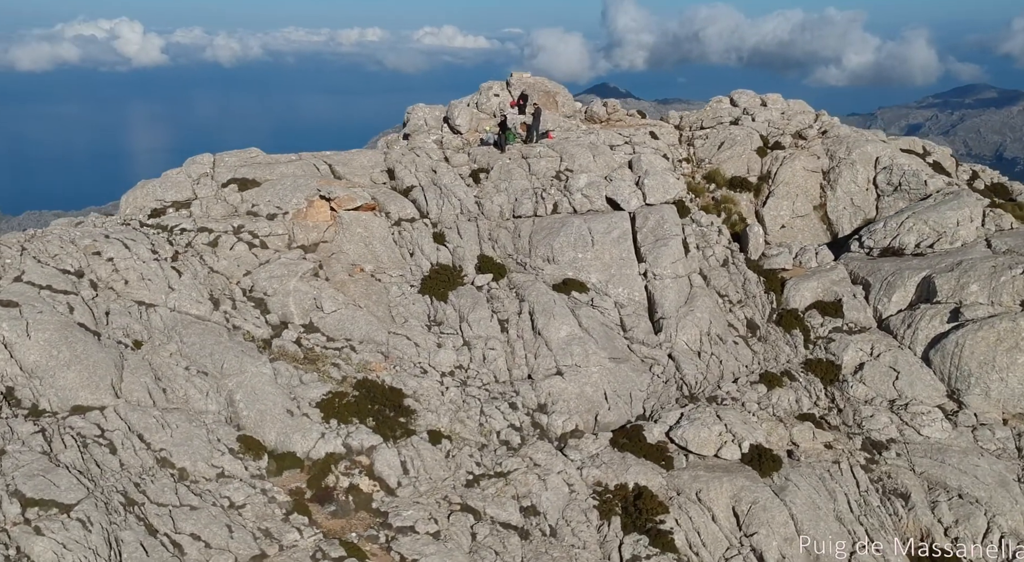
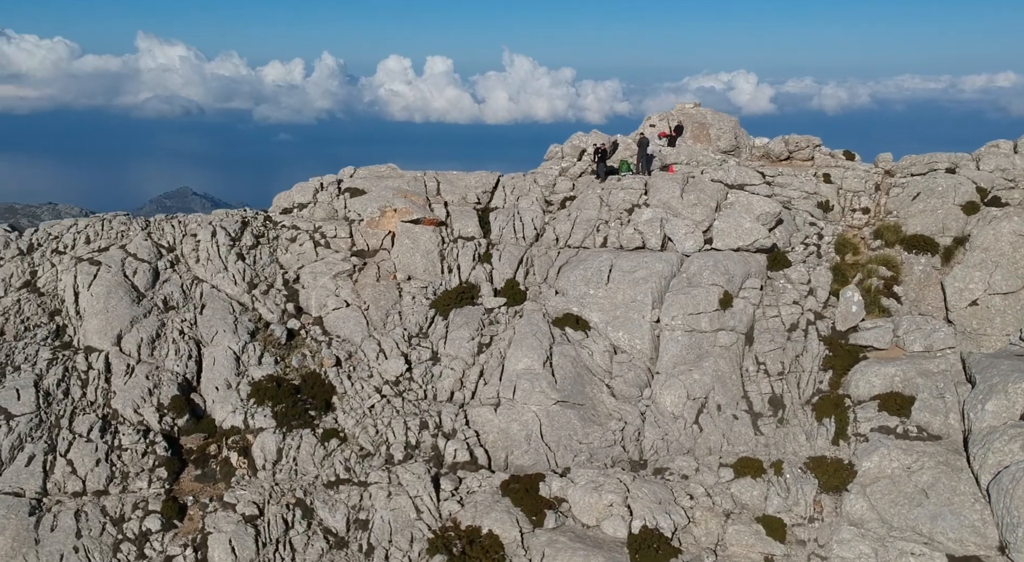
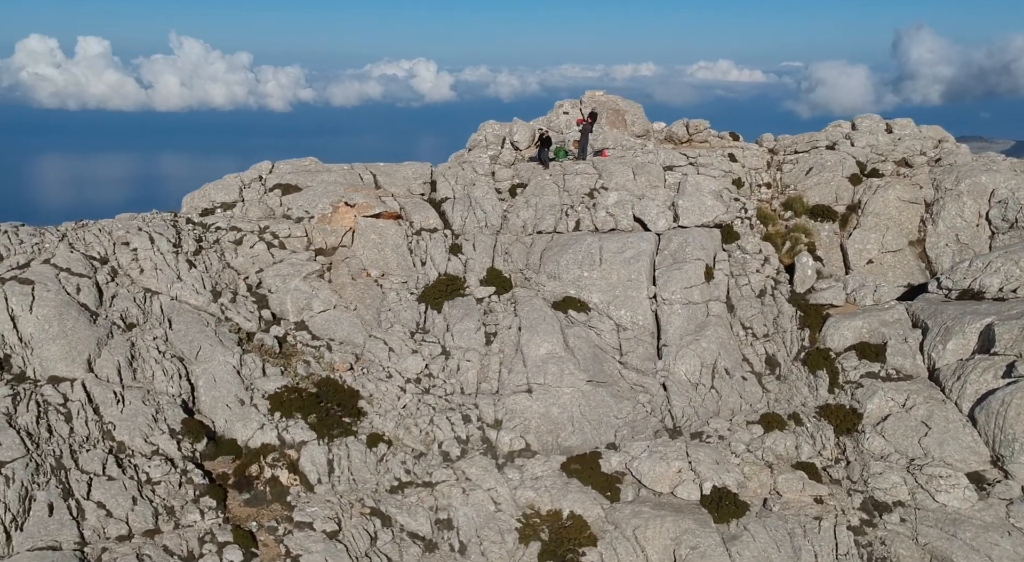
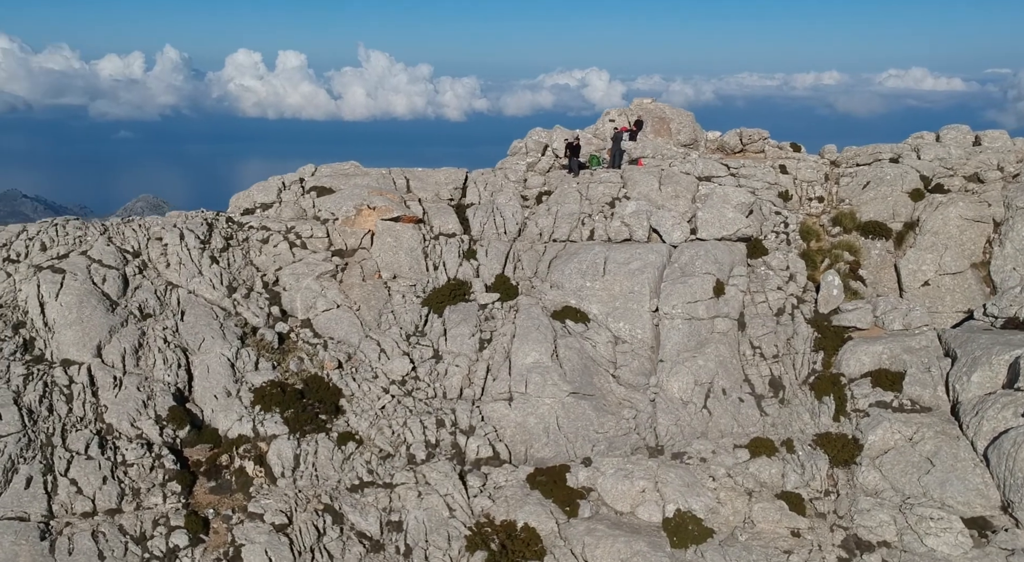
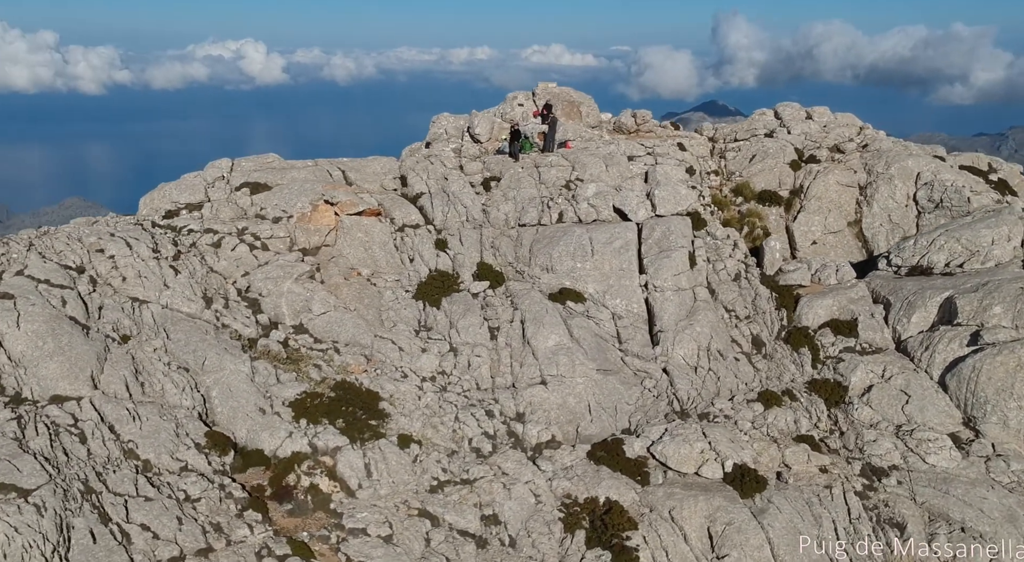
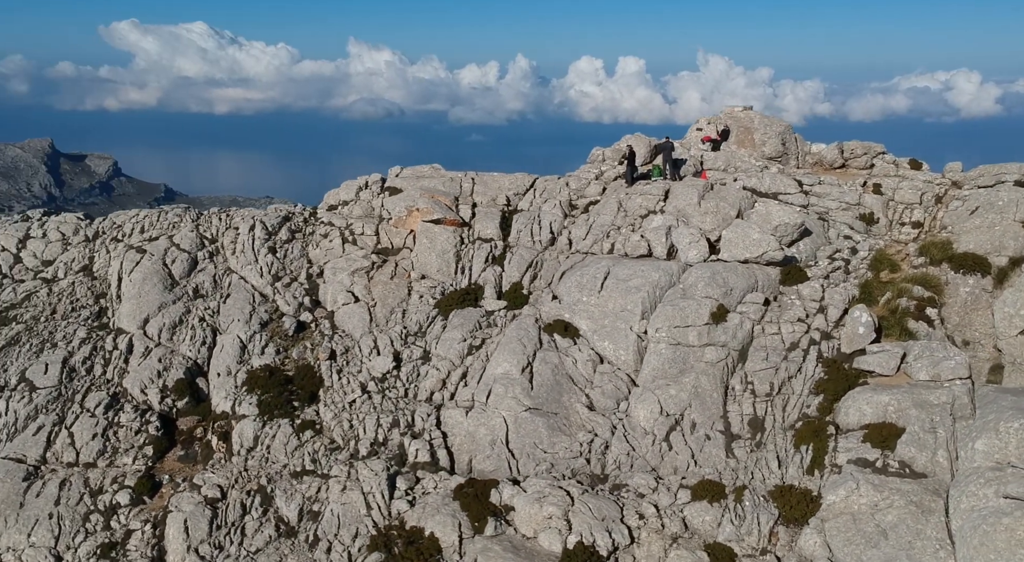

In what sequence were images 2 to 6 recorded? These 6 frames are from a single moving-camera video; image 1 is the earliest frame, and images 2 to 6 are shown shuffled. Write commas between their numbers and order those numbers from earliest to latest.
5, 3, 4, 2, 6
